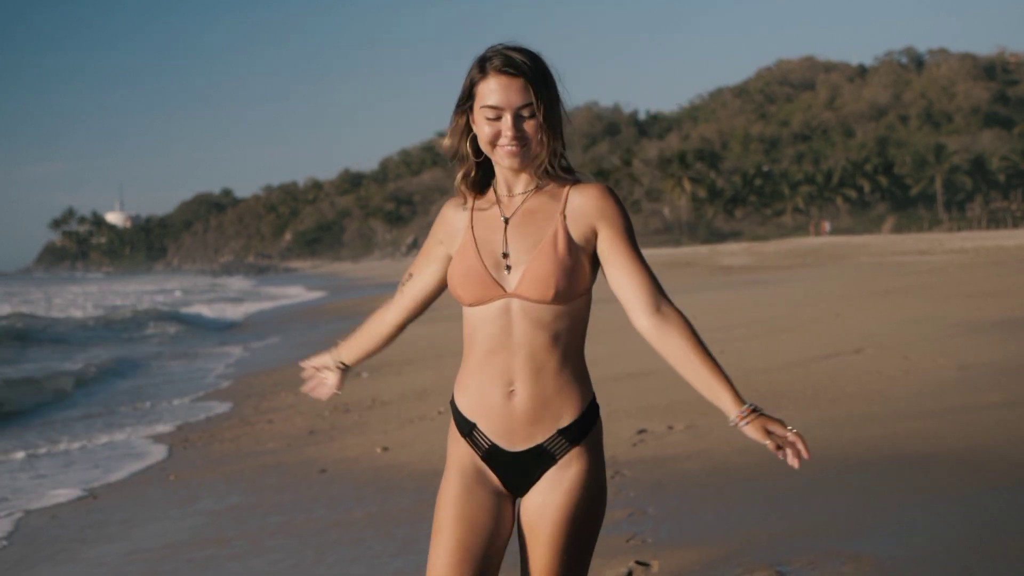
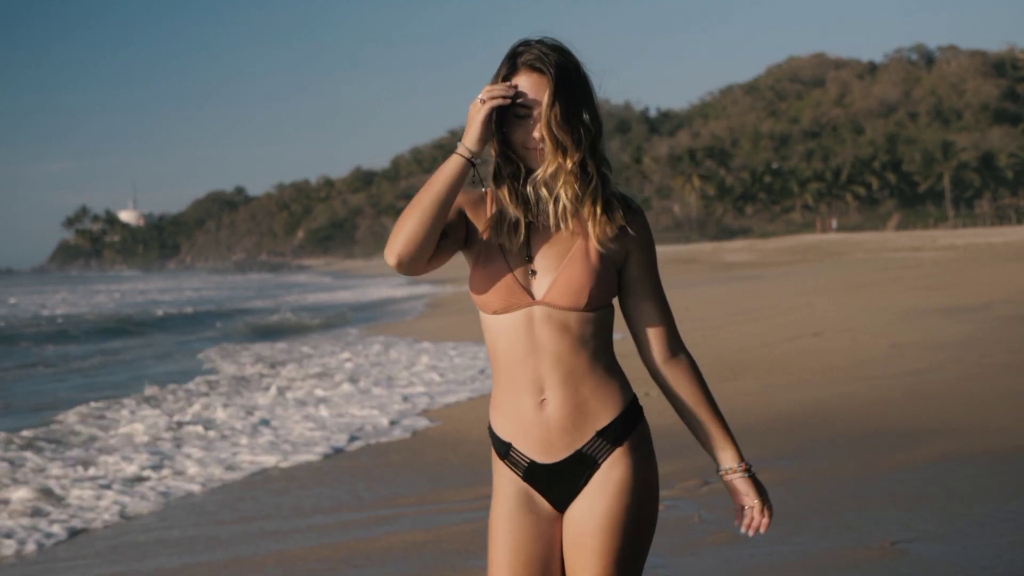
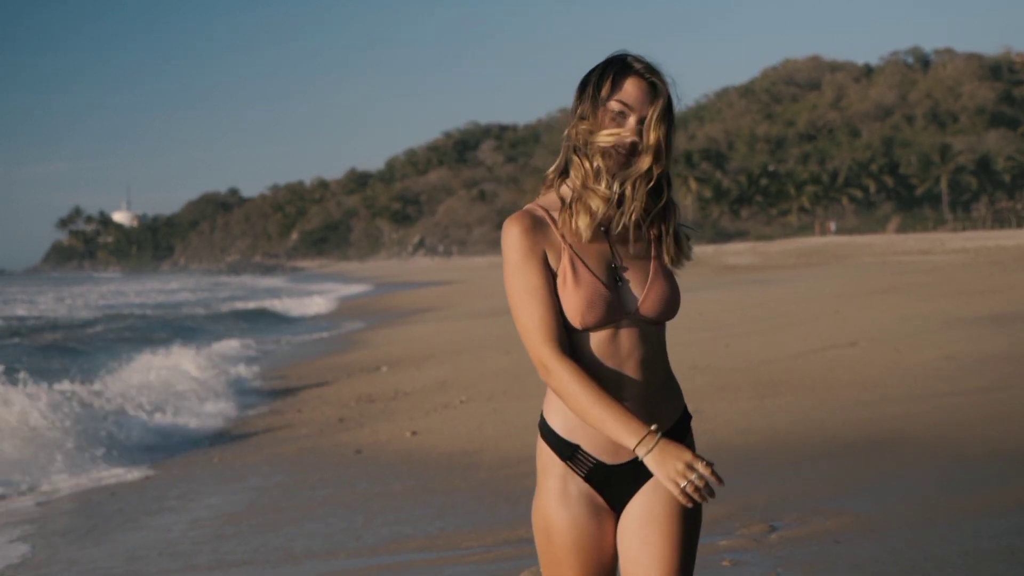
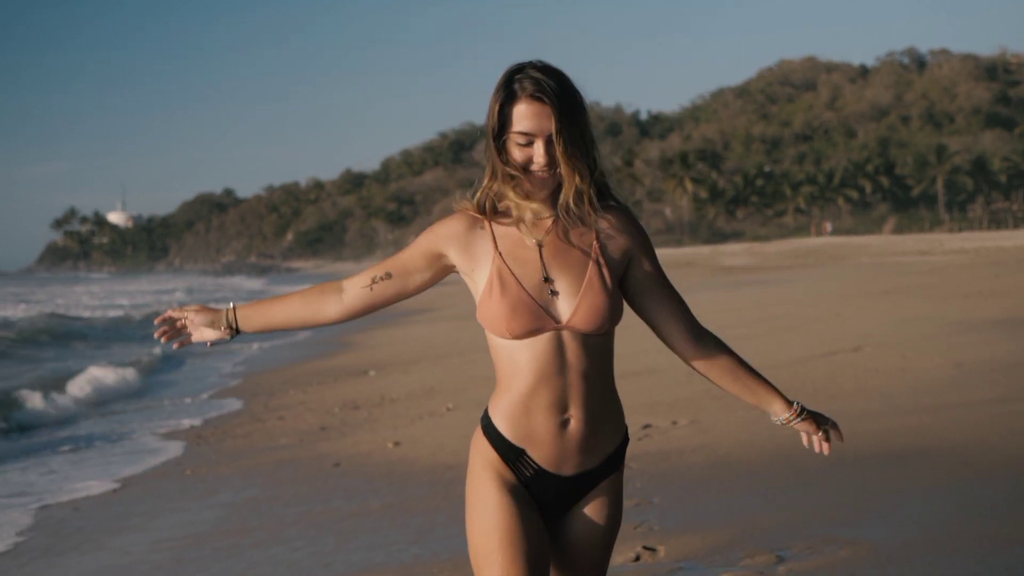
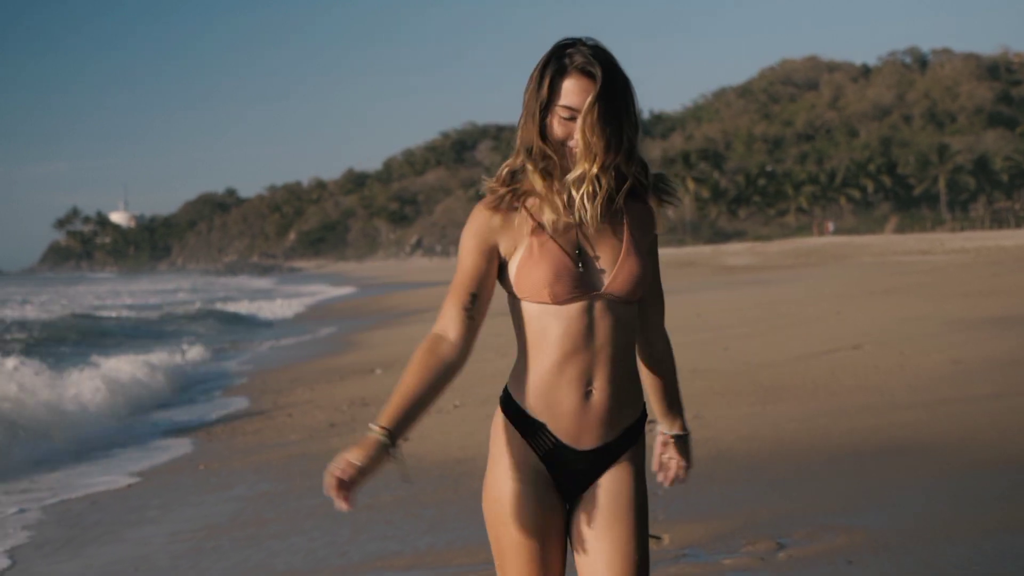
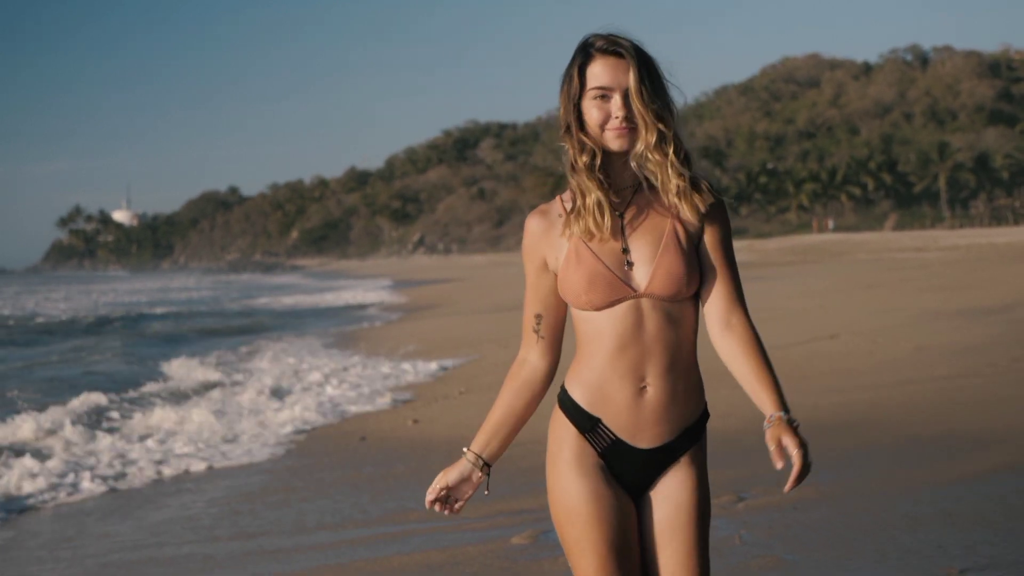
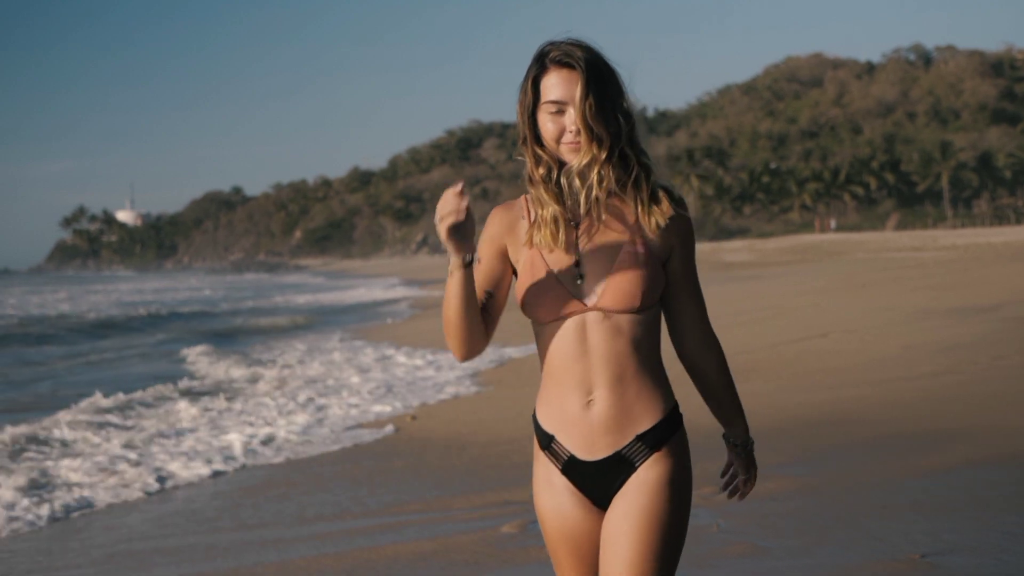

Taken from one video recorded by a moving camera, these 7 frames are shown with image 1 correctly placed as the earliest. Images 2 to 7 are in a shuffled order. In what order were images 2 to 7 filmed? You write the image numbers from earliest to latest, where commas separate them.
4, 5, 3, 6, 7, 2
